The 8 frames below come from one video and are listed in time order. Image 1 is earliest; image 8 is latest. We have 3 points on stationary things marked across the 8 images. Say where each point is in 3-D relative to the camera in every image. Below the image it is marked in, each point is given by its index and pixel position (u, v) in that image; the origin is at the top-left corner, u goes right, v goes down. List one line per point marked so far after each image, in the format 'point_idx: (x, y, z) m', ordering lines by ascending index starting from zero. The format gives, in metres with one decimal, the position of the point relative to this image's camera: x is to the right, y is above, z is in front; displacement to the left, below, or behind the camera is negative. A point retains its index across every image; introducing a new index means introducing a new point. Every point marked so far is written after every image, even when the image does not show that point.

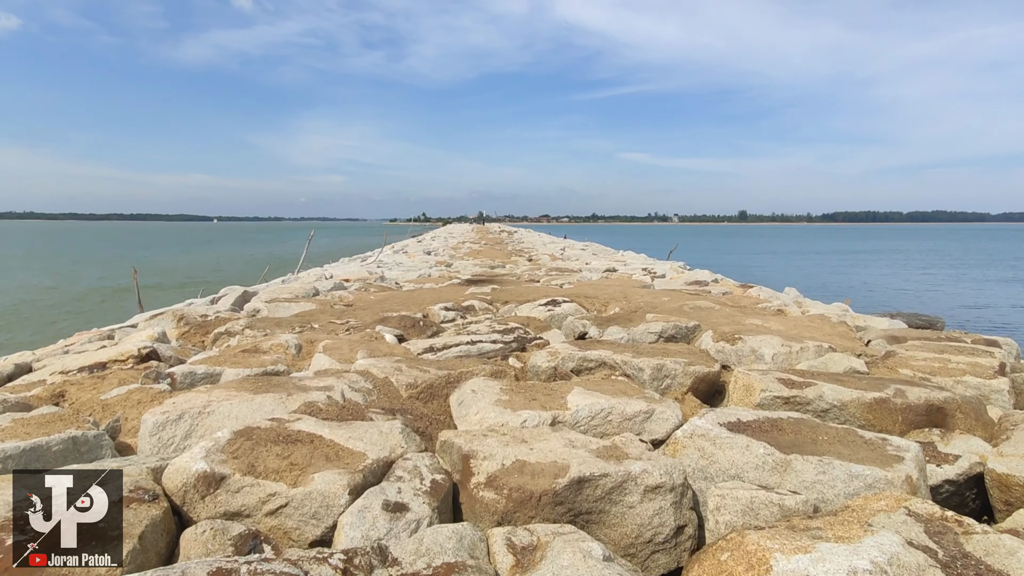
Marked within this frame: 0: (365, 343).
0: (-1.7, -0.6, +6.8) m
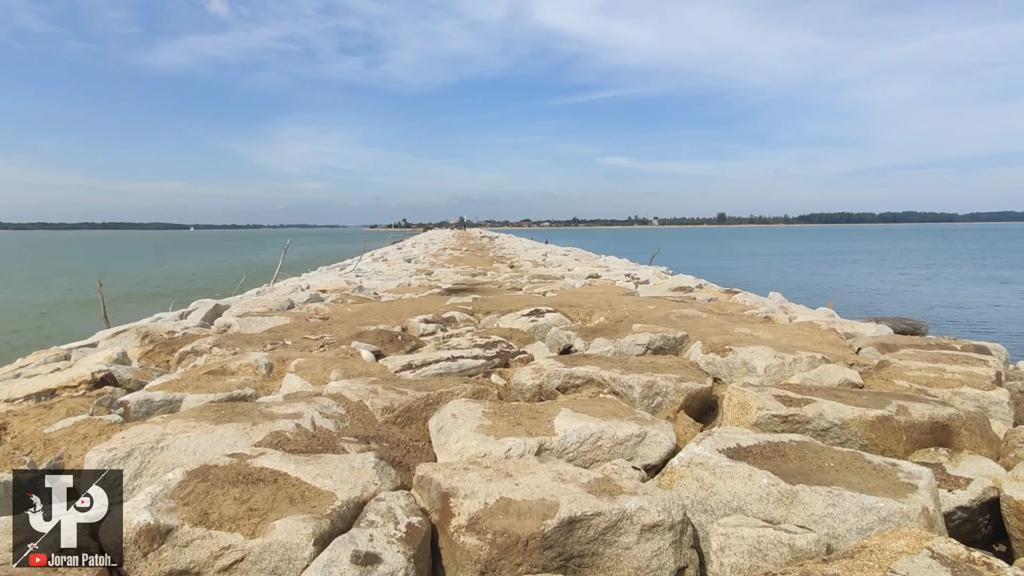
0: (-1.9, -0.8, +6.5) m
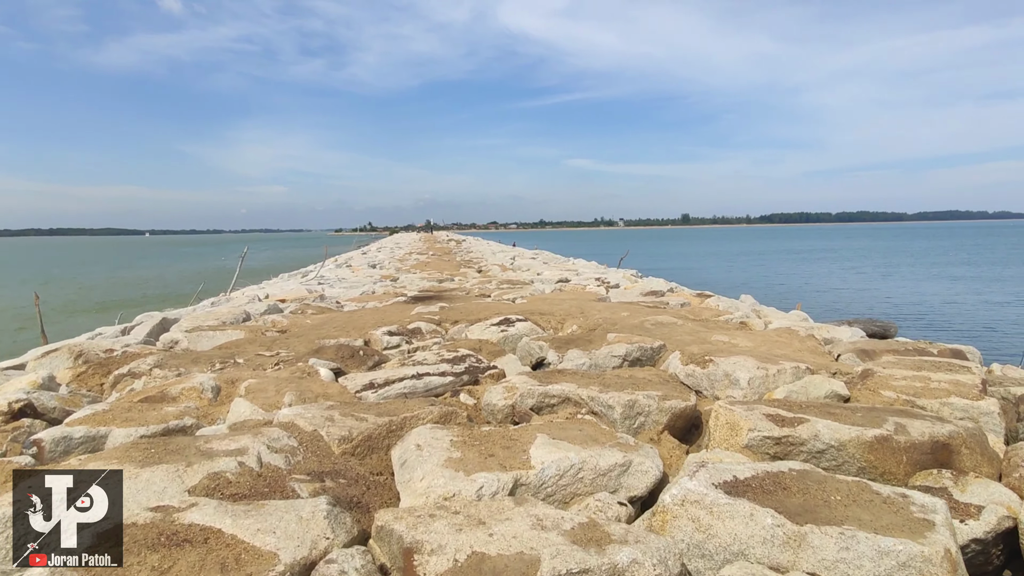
0: (-2.2, -0.9, +5.9) m
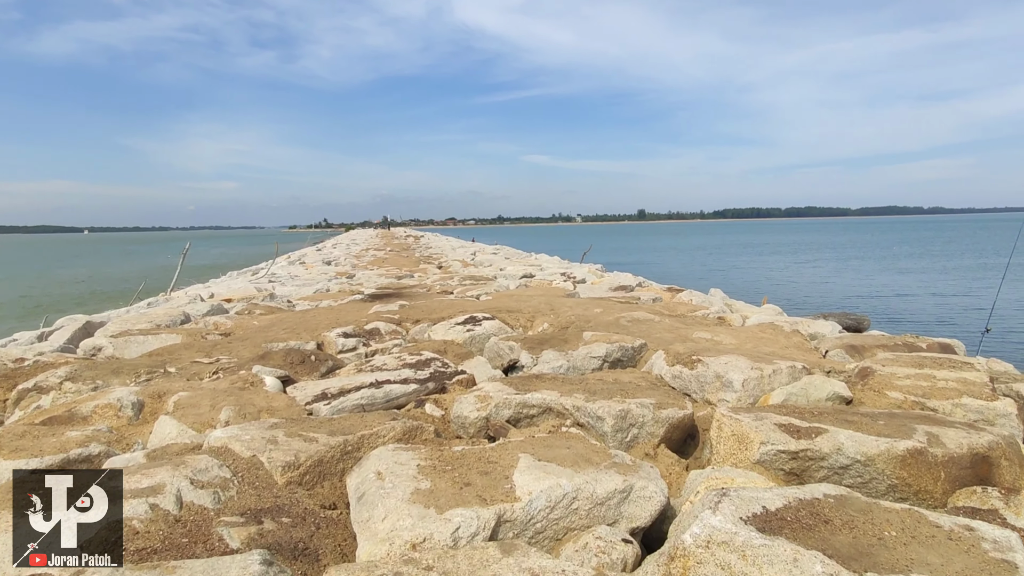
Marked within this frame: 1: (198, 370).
0: (-2.4, -0.9, +5.2) m
1: (-3.3, -0.9, +6.2) m
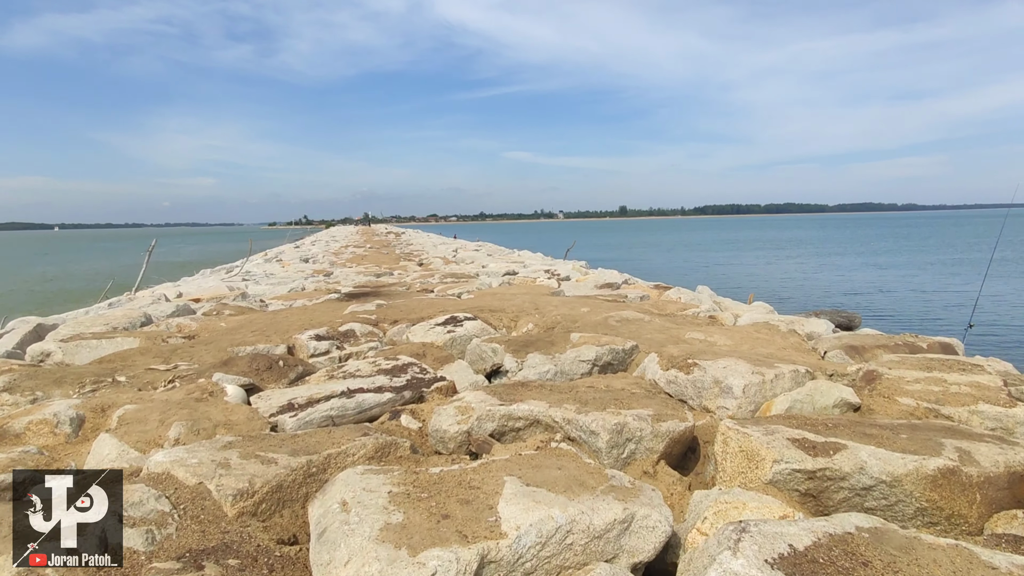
0: (-2.5, -0.9, +4.7) m
1: (-3.4, -0.9, +5.7) m
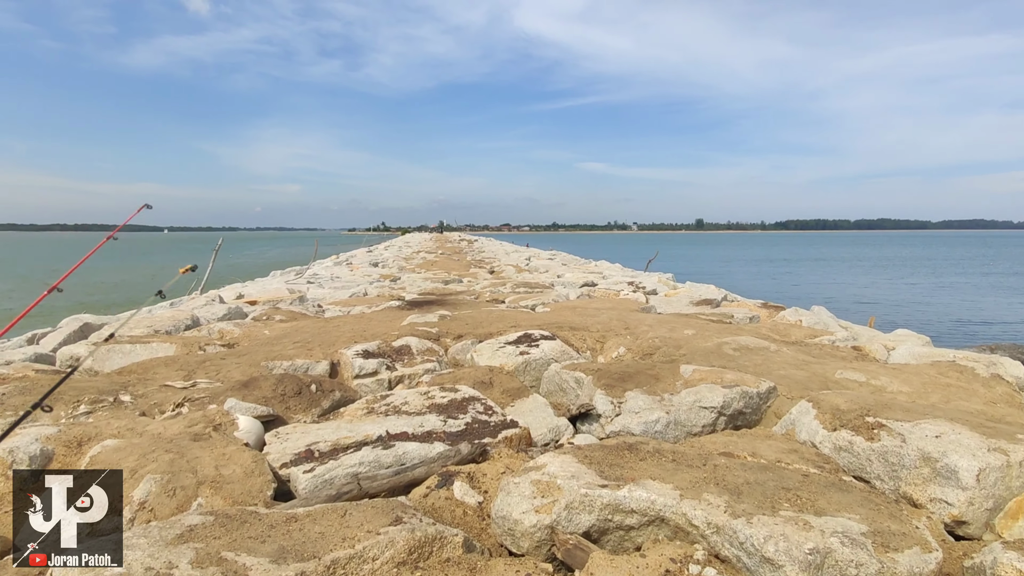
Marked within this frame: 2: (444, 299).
0: (-2.0, -1.0, +3.5) m
1: (-2.8, -0.9, +4.7) m
2: (-1.3, -0.2, +11.6) m
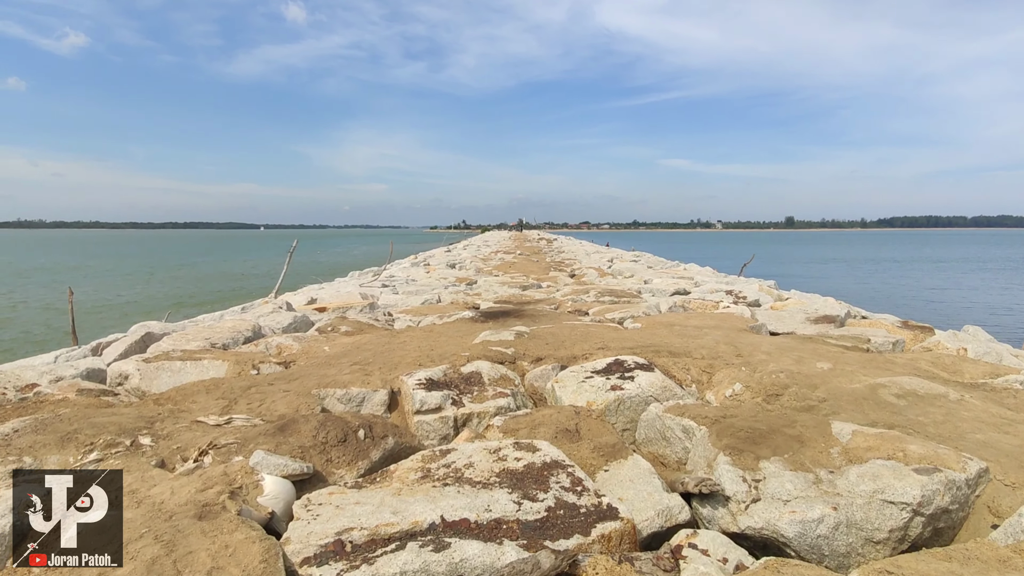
0: (-1.5, -1.1, +2.7) m
1: (-2.2, -1.0, +3.9) m
2: (+0.2, -0.4, +10.6) m
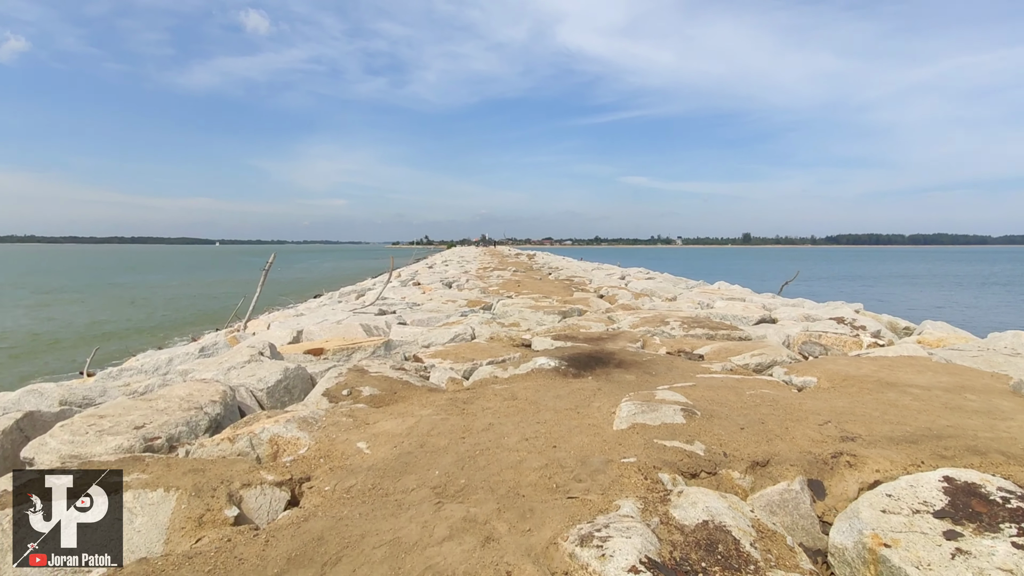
0: (0.0, -1.3, -0.4) m
1: (-0.7, -1.3, +0.8) m
2: (+1.2, -0.8, +7.5) m
